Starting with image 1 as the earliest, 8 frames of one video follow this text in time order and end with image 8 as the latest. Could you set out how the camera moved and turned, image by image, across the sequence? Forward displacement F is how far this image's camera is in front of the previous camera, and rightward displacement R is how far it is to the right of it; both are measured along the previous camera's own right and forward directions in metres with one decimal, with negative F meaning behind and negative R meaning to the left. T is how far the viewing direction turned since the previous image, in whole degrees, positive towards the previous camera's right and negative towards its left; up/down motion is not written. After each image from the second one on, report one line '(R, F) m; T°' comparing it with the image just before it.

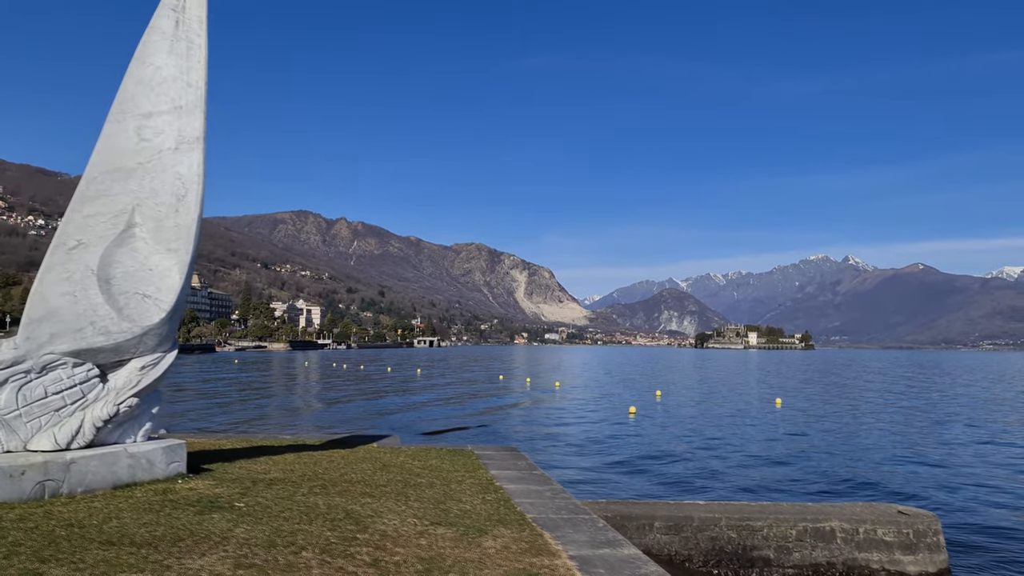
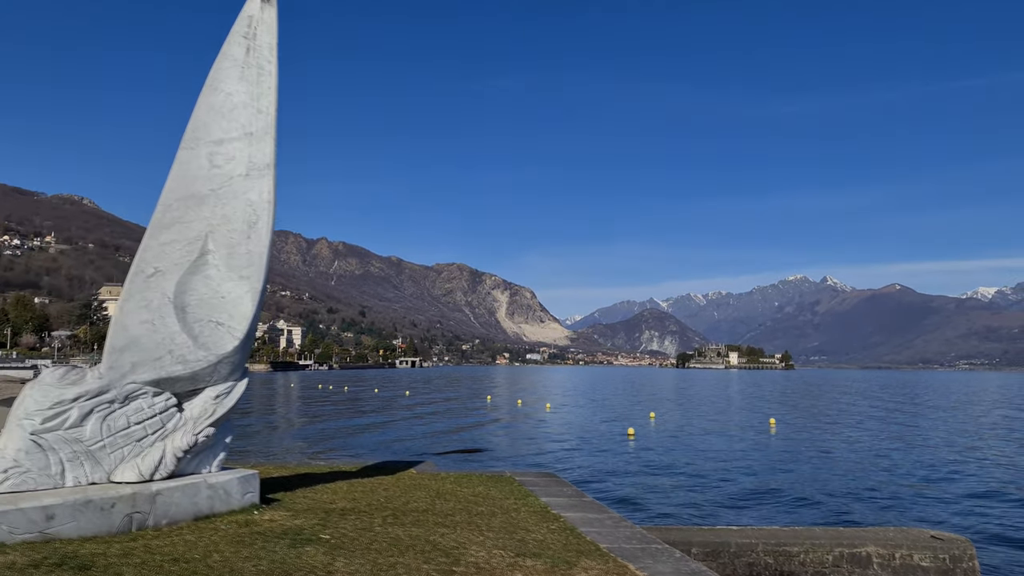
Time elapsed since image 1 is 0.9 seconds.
(-0.9, 0.0) m; +1°
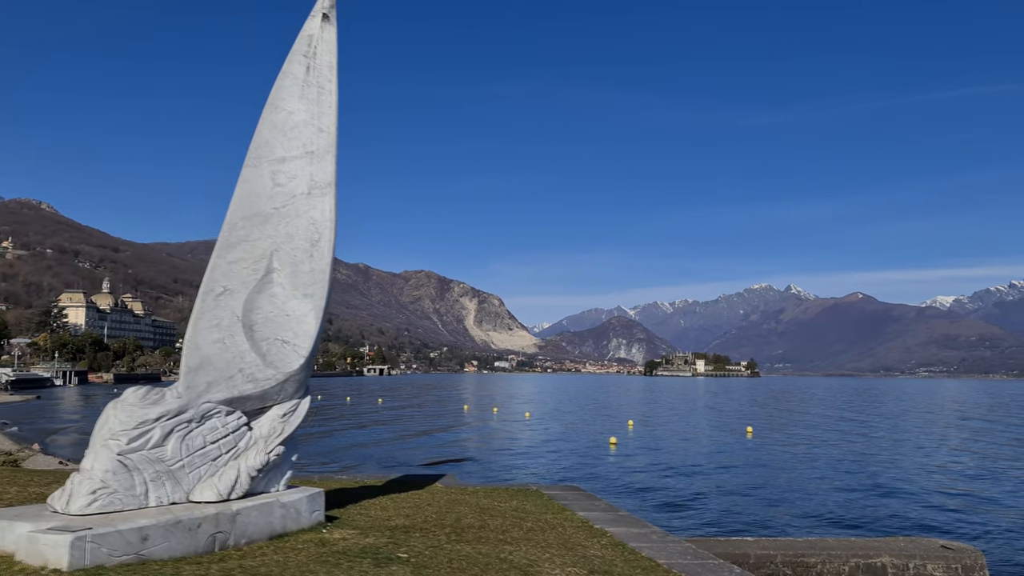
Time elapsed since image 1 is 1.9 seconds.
(-0.9, -0.1) m; +2°
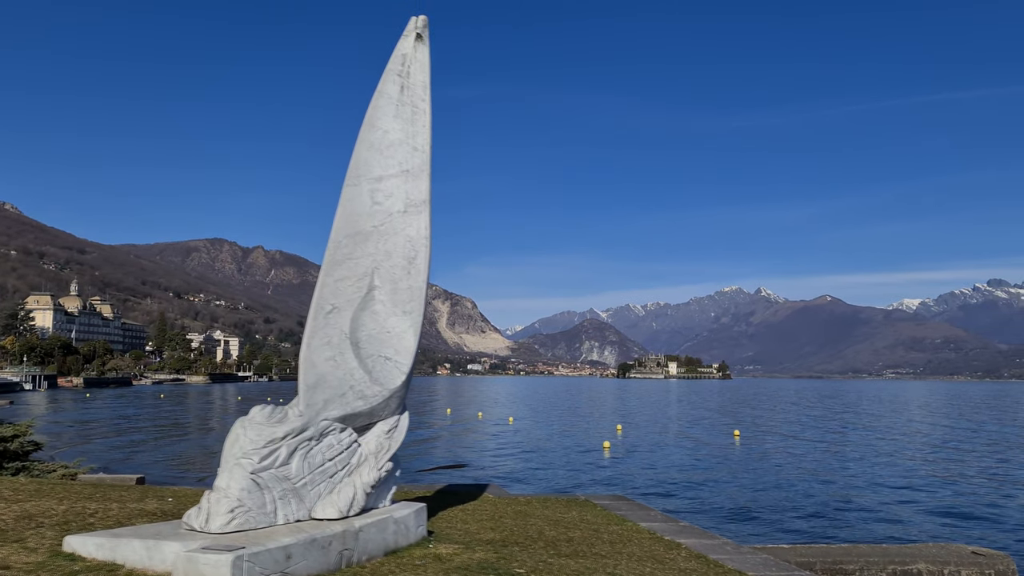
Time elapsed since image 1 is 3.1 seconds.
(-1.1, -0.1) m; +1°
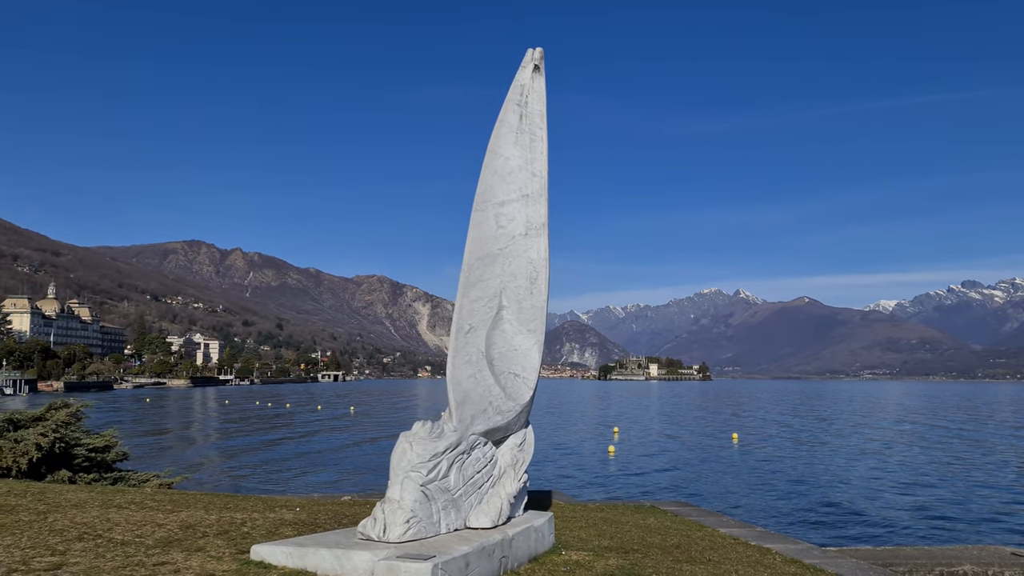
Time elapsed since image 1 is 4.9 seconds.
(-1.3, -0.5) m; +1°
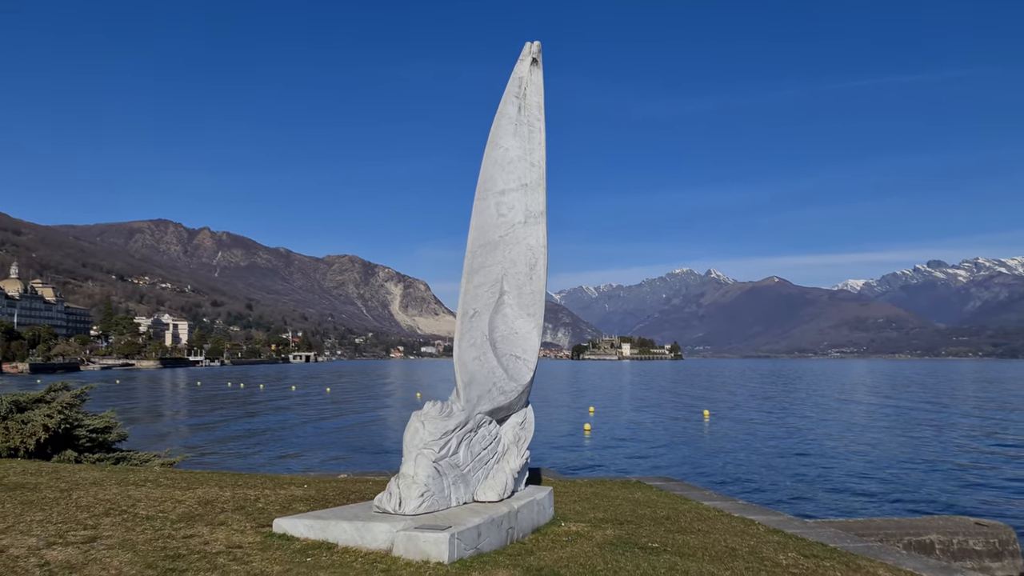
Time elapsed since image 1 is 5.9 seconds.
(-0.3, -0.4) m; +2°
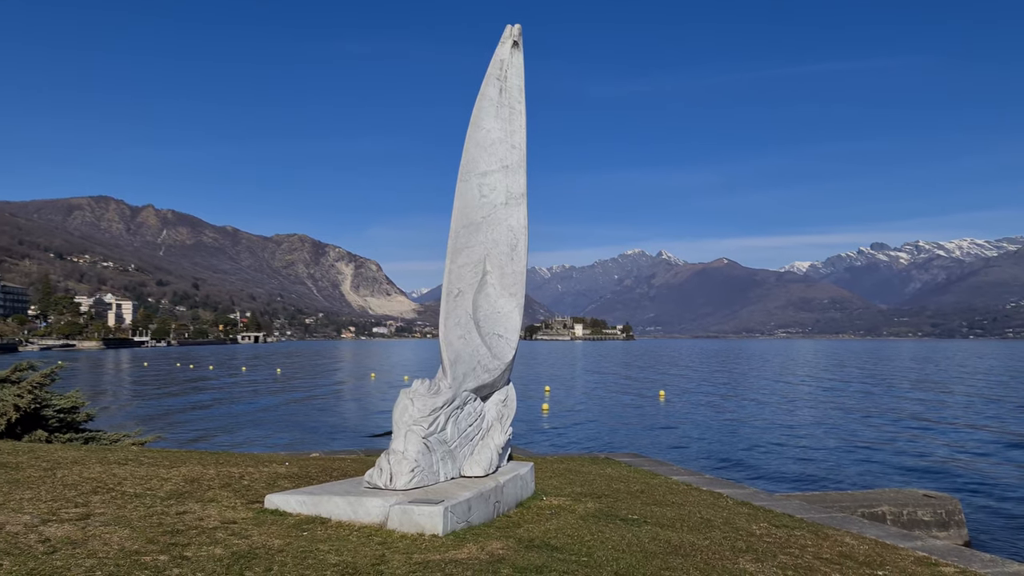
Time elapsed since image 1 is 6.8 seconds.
(-0.3, -0.1) m; +3°
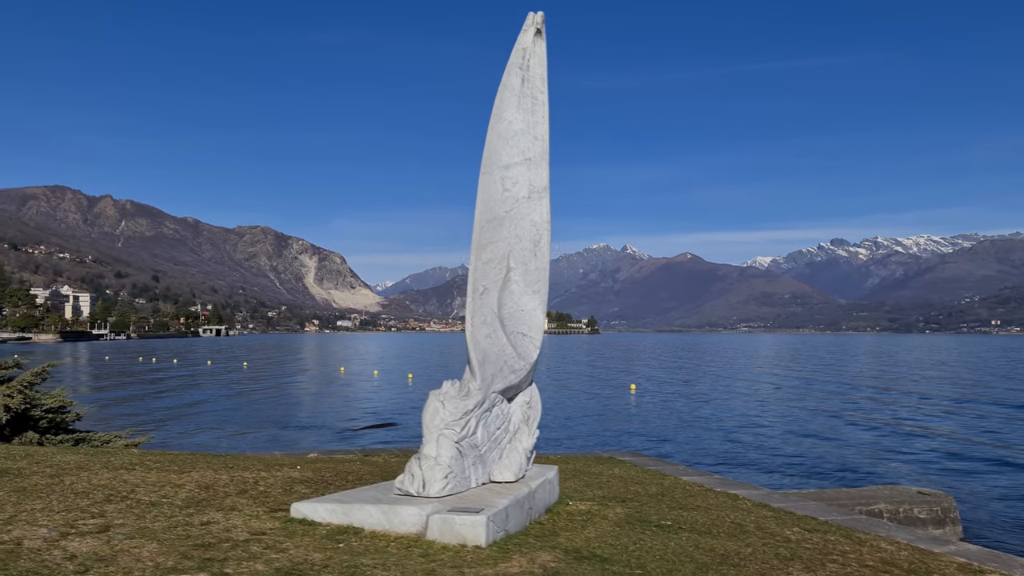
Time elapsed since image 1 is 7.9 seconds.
(-0.6, +0.3) m; +2°
